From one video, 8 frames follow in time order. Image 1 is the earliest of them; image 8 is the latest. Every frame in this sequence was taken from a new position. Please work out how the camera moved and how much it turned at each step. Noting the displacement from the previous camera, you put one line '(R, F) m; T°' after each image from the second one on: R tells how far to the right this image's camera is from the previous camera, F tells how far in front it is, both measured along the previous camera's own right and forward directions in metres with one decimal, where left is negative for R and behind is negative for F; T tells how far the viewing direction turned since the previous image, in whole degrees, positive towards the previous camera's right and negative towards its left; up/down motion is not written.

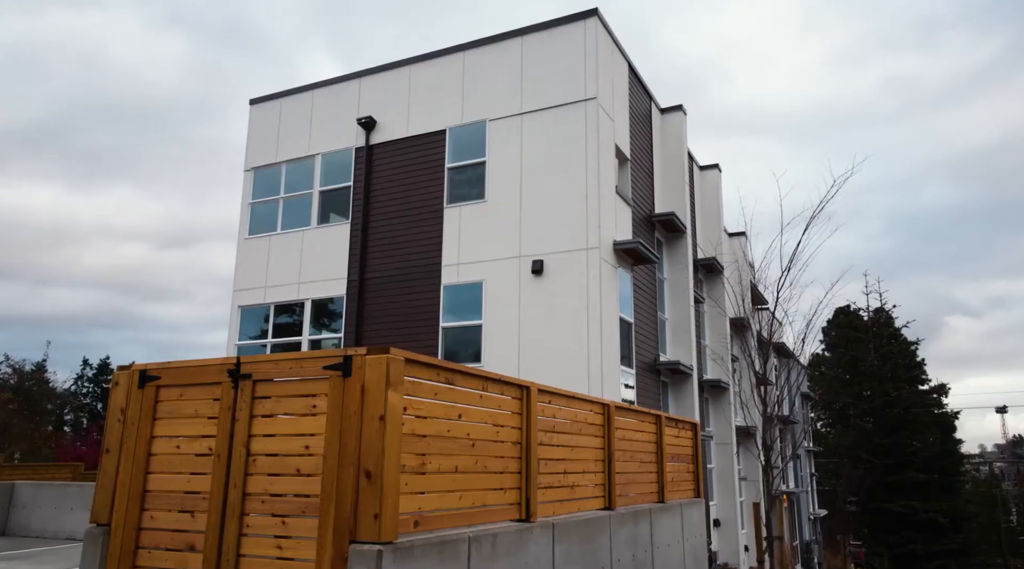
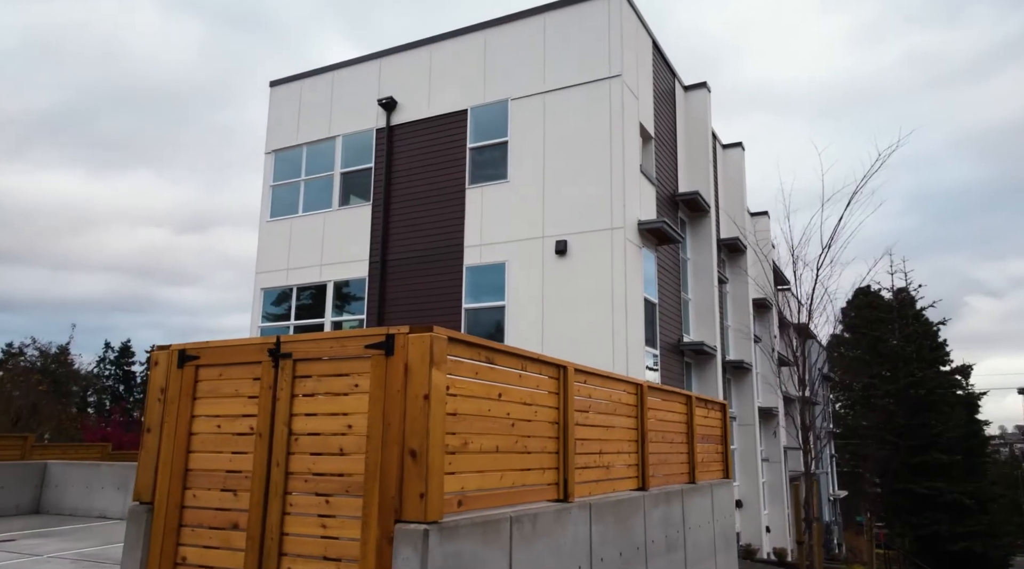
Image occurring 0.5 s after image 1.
(-0.2, +0.1) m; -1°
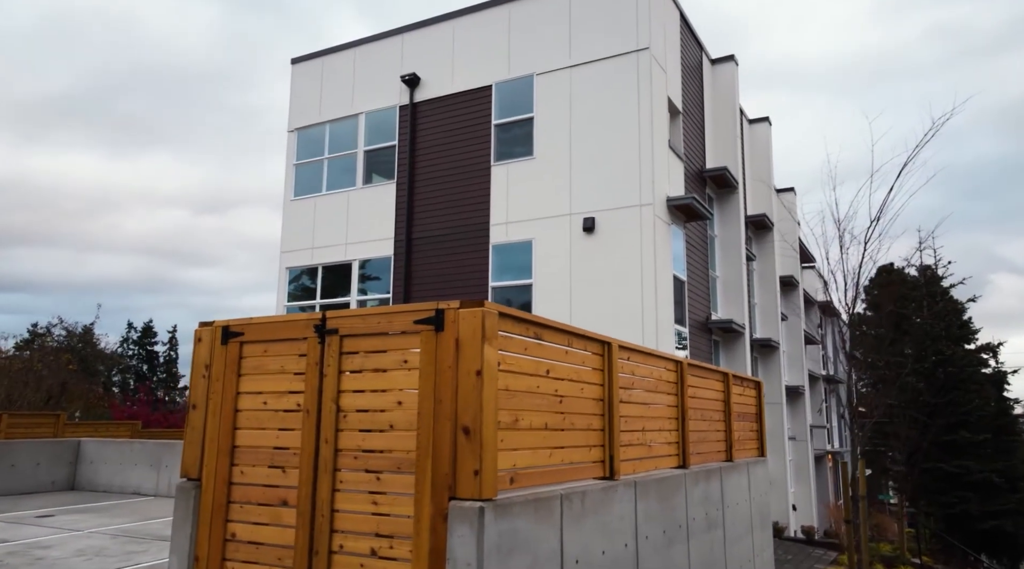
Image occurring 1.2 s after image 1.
(-0.2, +0.1) m; -1°
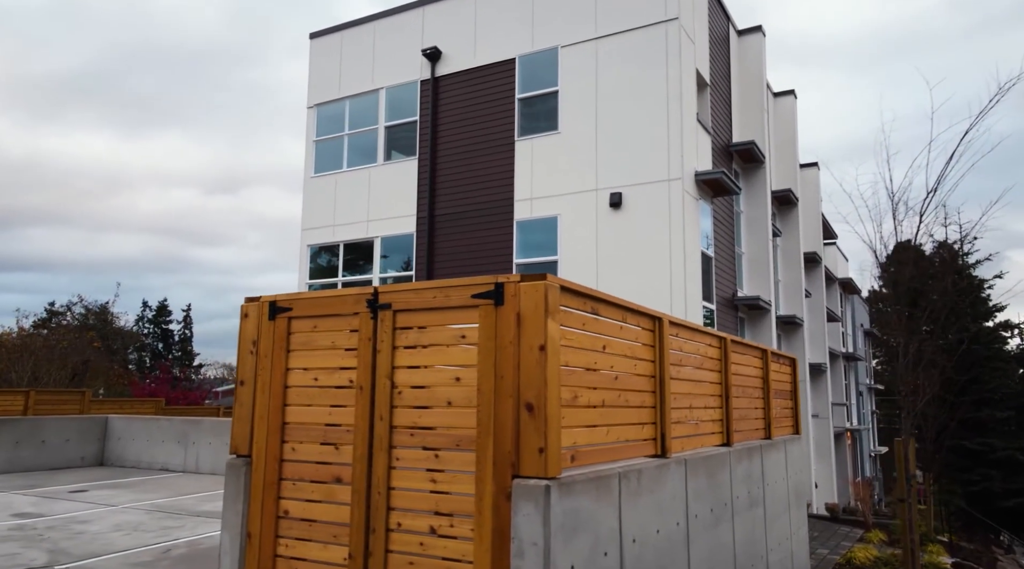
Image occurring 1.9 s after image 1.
(-0.3, +0.1) m; -1°
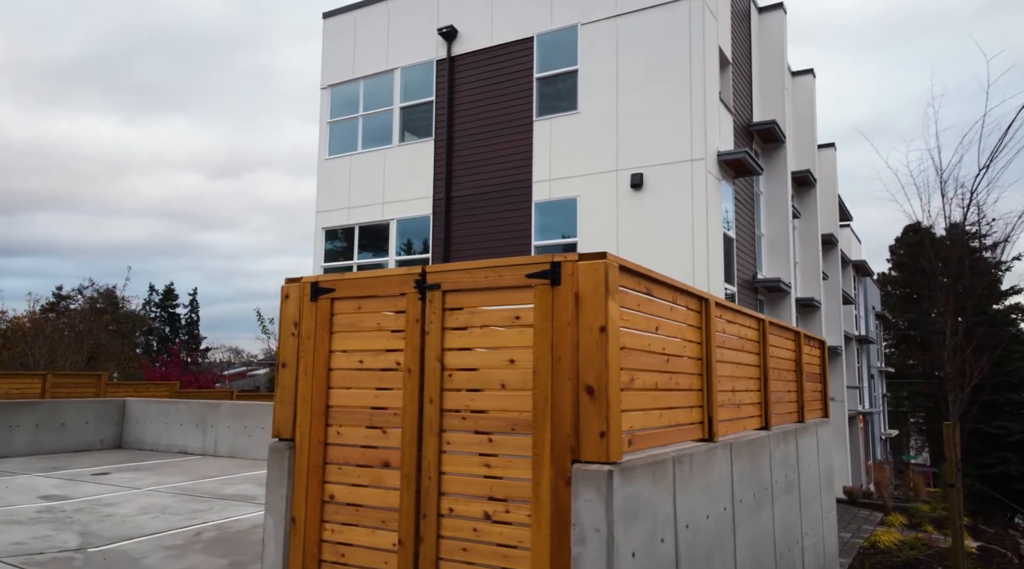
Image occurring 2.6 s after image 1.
(-0.3, +0.1) m; 0°
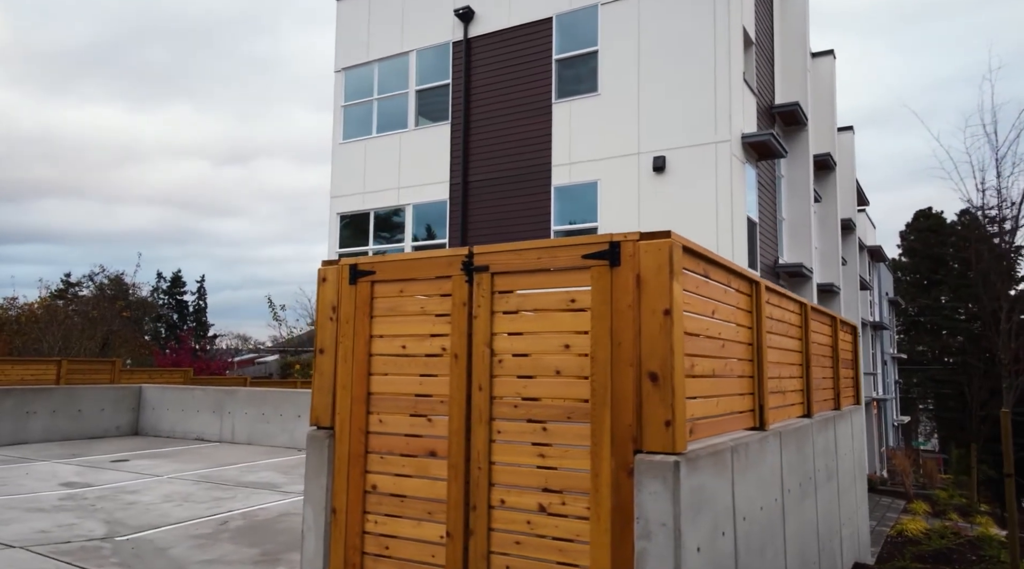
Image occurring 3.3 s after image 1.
(-0.2, +0.2) m; -1°
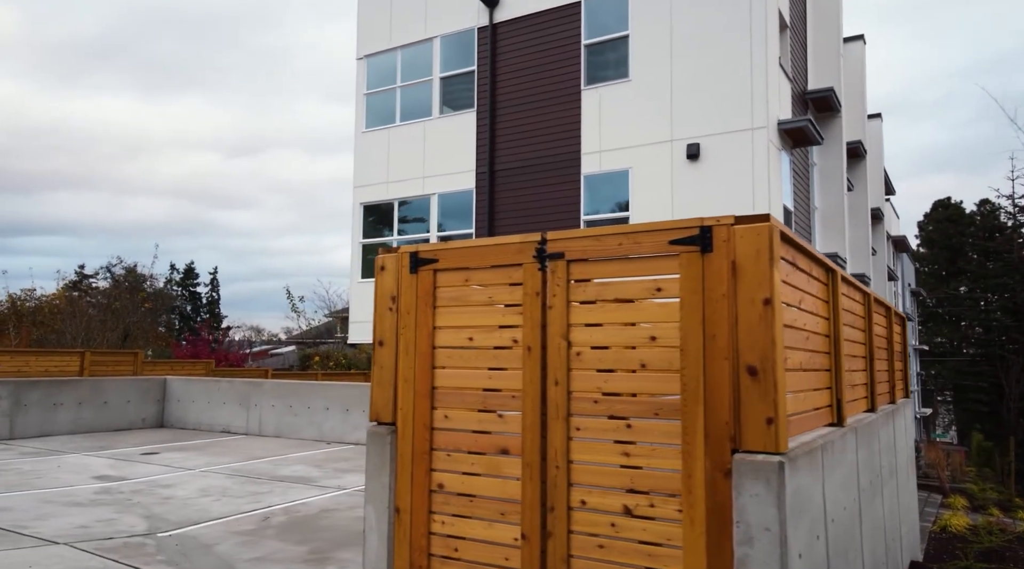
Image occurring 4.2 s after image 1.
(-0.3, +0.2) m; -1°
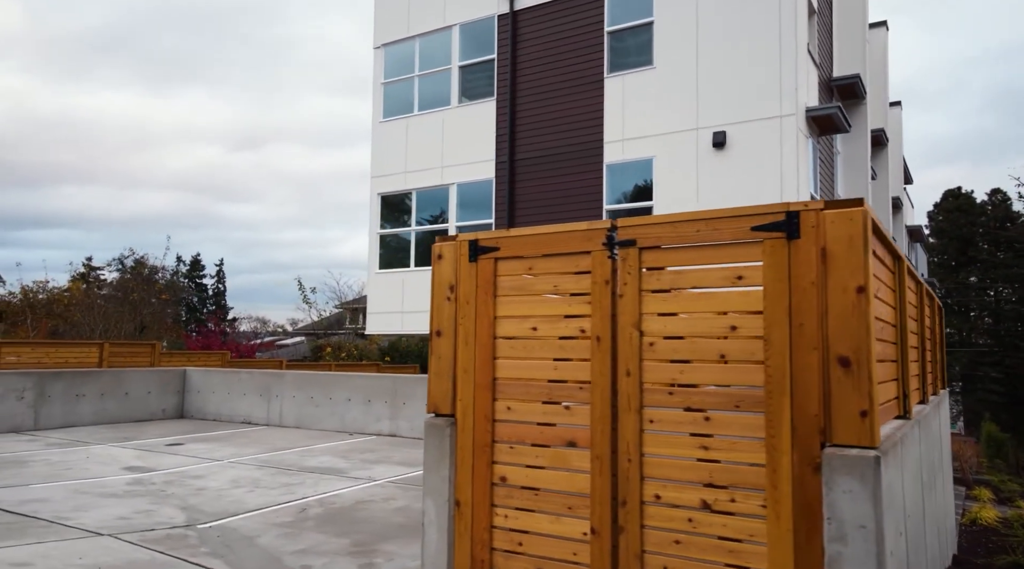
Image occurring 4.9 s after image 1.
(-0.3, +0.1) m; 0°
